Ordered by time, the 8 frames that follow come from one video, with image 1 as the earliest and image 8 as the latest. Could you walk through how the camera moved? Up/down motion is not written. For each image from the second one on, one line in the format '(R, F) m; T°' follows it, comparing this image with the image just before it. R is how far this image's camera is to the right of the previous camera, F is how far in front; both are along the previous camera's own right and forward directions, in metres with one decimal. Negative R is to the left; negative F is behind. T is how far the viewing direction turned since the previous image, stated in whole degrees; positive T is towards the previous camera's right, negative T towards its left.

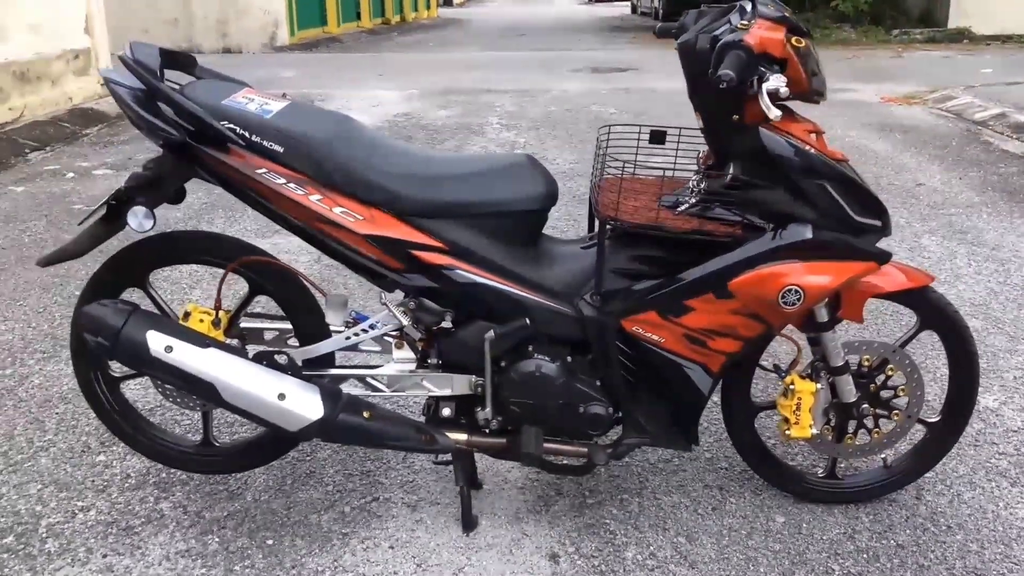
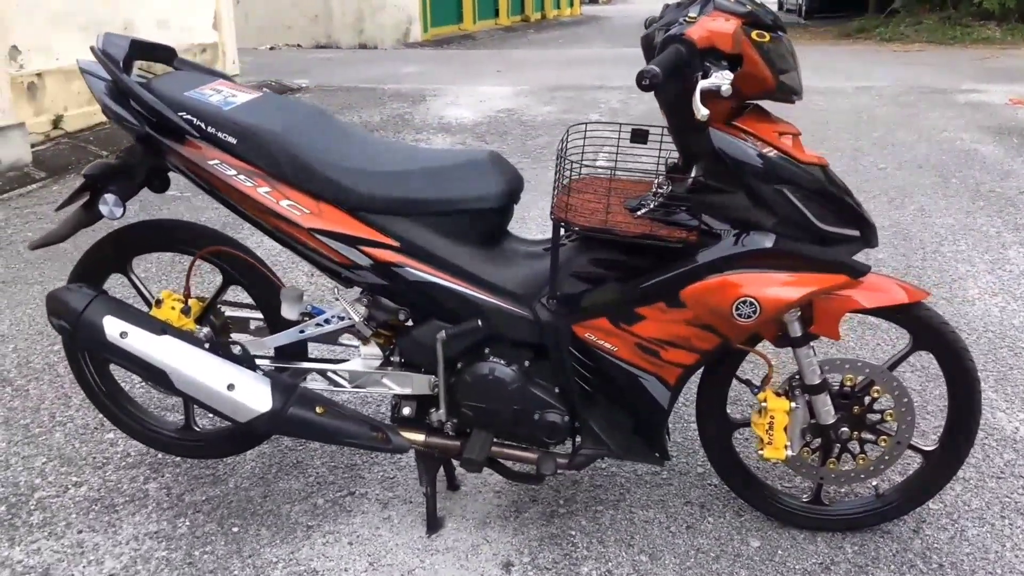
(+0.4, +0.1) m; -7°
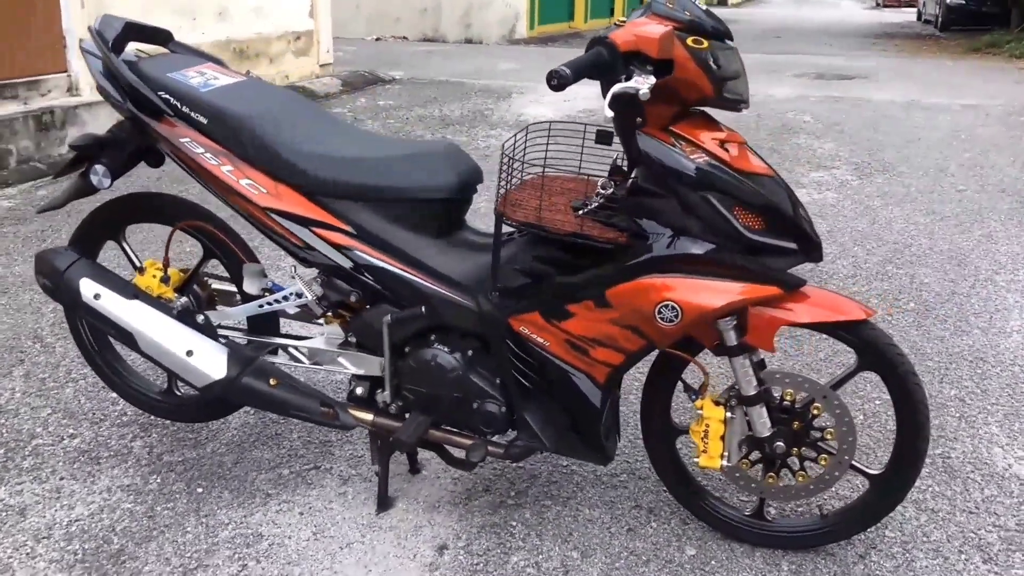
(+0.4, 0.0) m; -5°
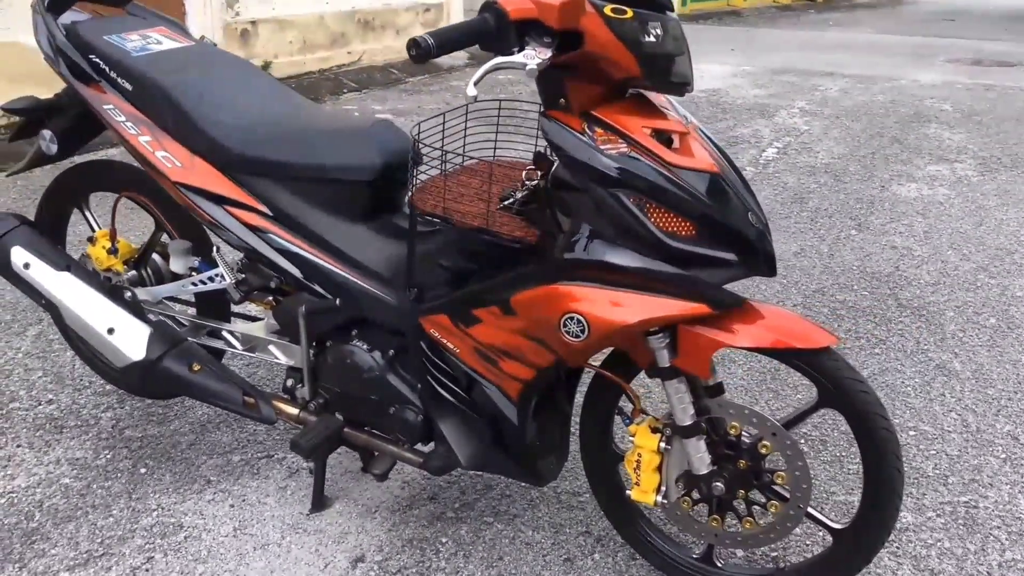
(+0.5, +0.3) m; -8°
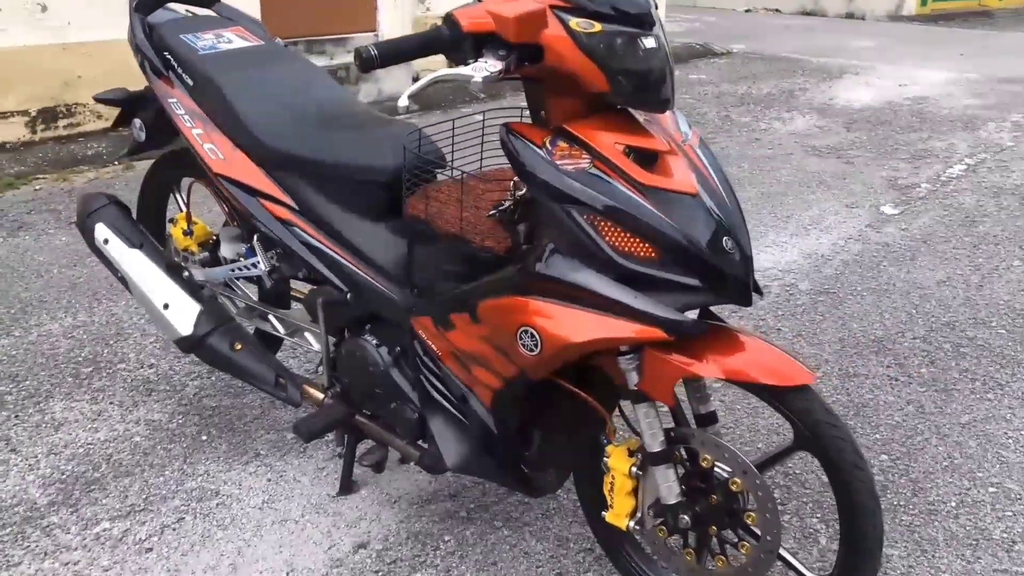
(+0.4, +0.1) m; -12°
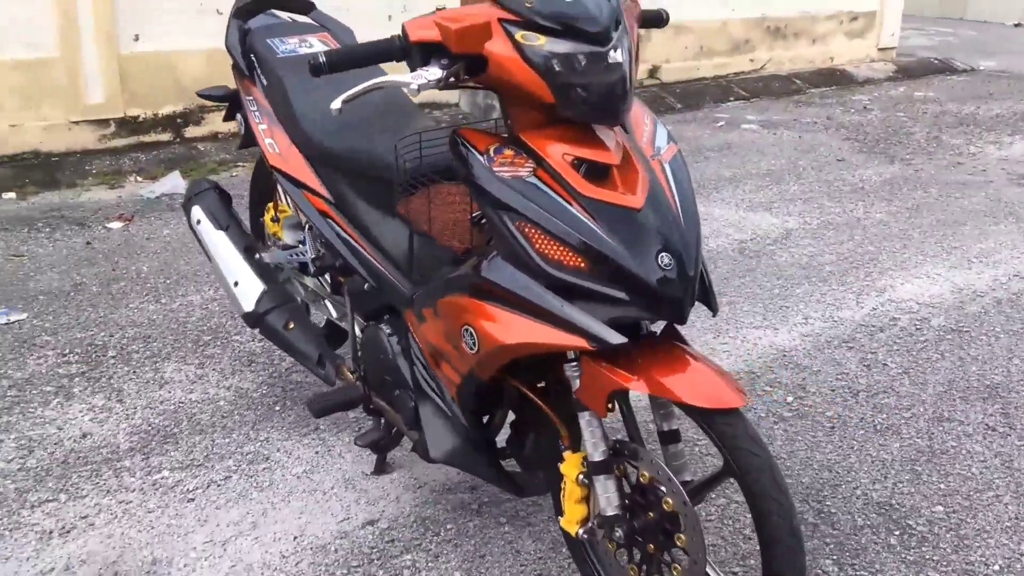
(+0.5, 0.0) m; -13°
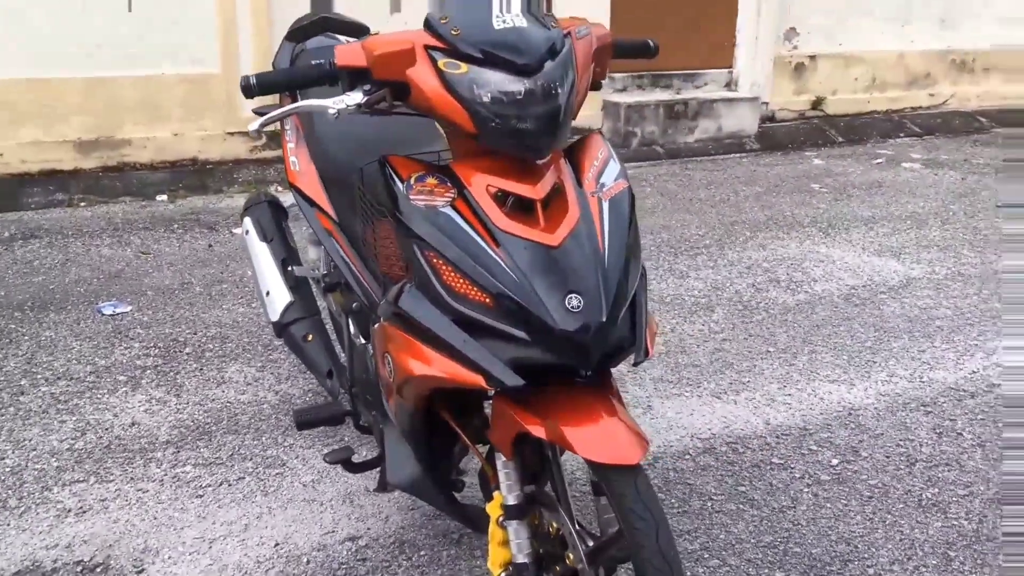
(+0.4, +0.1) m; -10°
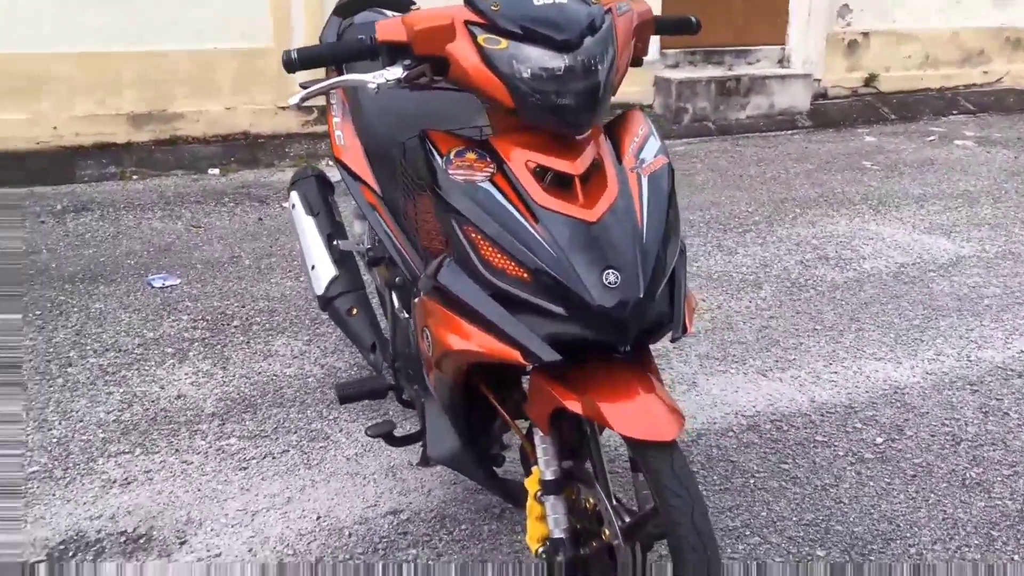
(0.0, 0.0) m; -3°
